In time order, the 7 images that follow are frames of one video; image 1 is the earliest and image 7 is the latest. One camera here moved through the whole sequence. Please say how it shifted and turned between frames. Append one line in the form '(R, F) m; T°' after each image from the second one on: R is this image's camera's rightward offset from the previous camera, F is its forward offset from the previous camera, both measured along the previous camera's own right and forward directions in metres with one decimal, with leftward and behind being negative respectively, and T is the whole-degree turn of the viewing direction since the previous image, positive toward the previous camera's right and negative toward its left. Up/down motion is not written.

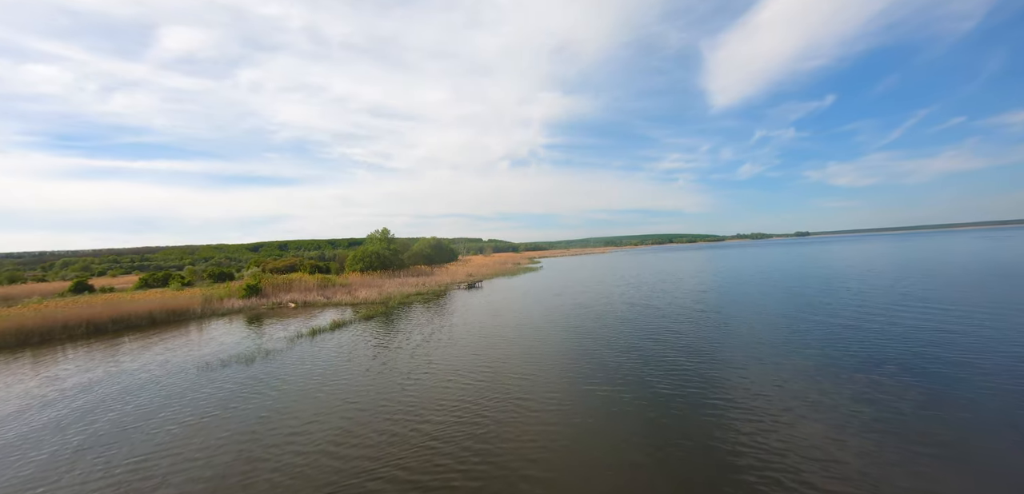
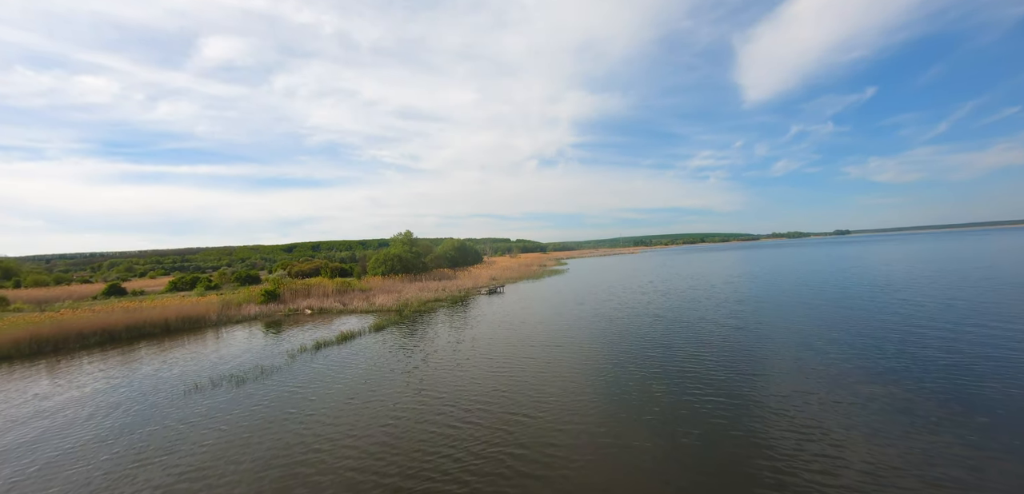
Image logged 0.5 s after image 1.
(+0.1, +2.2) m; -4°
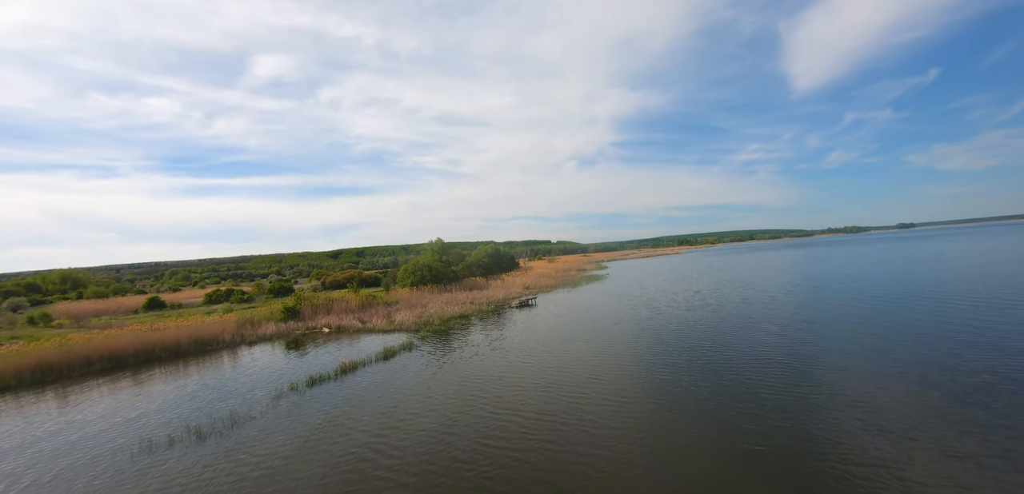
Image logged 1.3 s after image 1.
(+0.4, +3.7) m; -5°
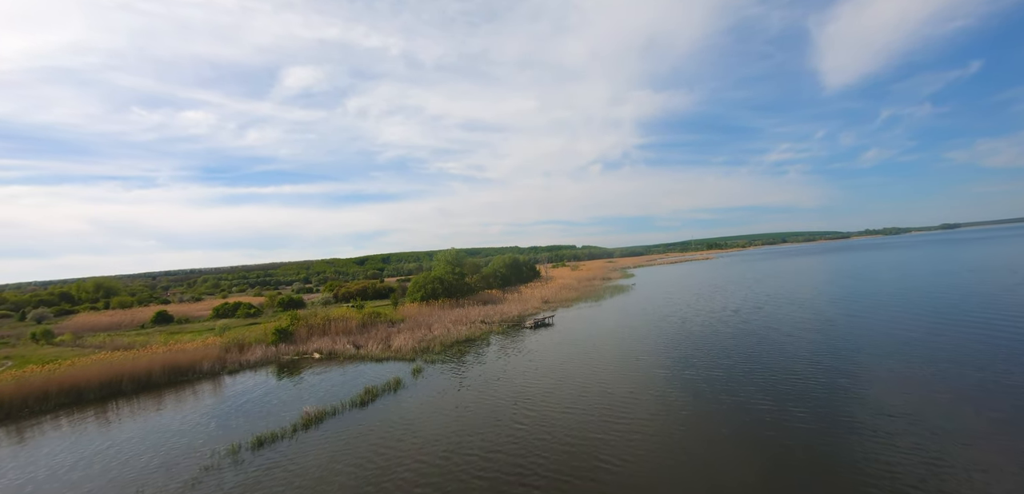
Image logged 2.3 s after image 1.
(+0.7, +4.0) m; -3°
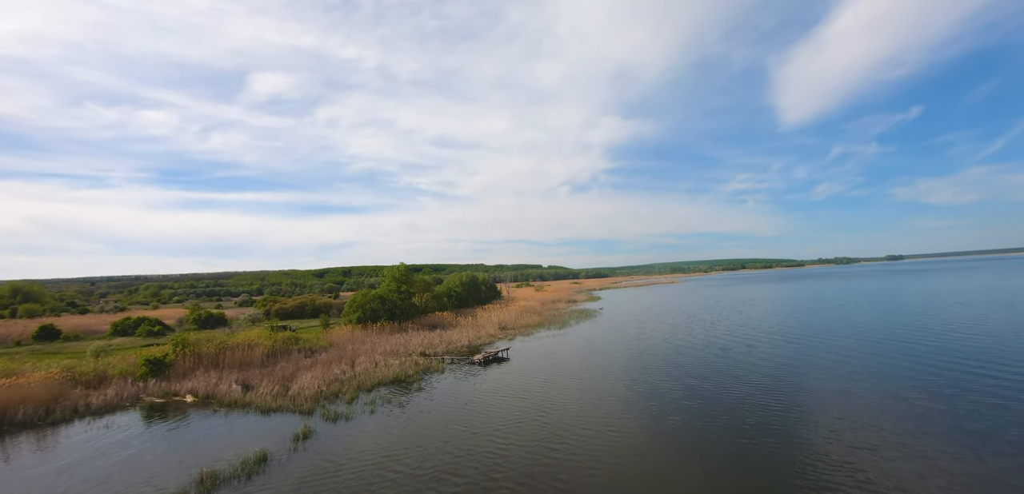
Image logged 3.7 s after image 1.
(+1.3, +5.3) m; +4°
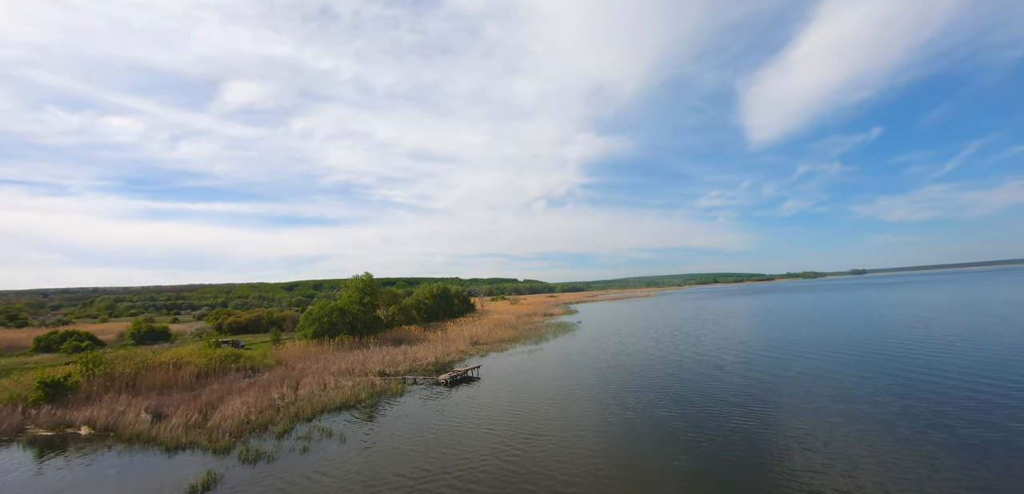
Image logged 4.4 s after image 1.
(+0.3, +2.7) m; +3°
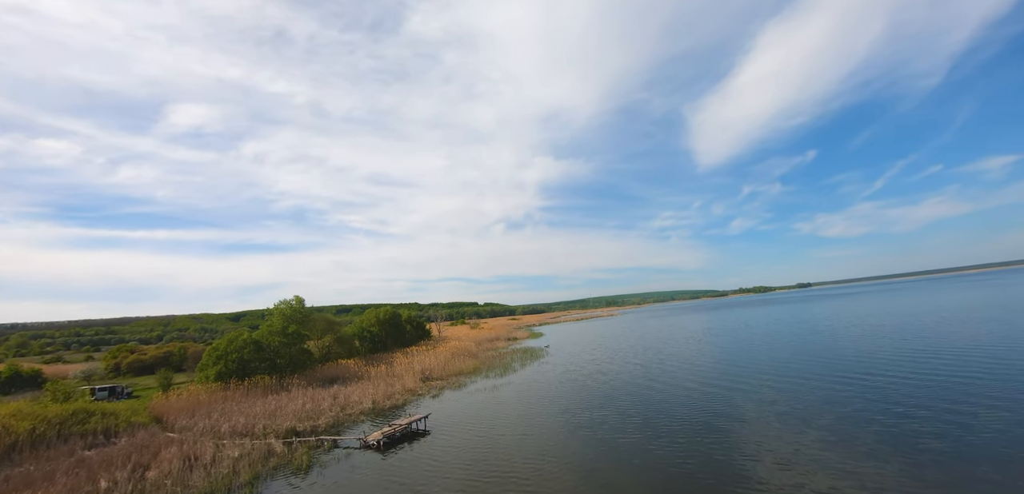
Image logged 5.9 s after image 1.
(+0.1, +5.5) m; +6°
